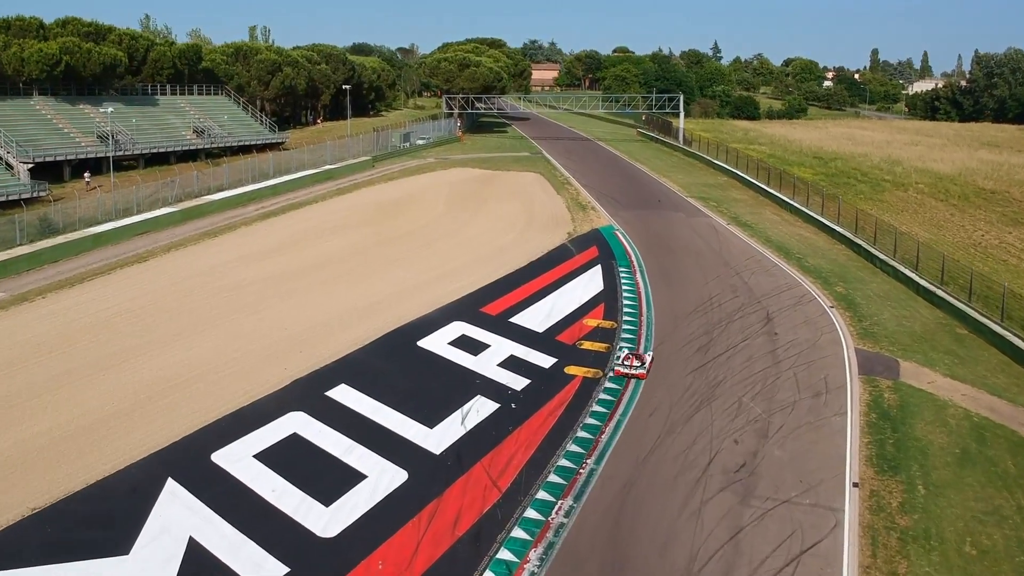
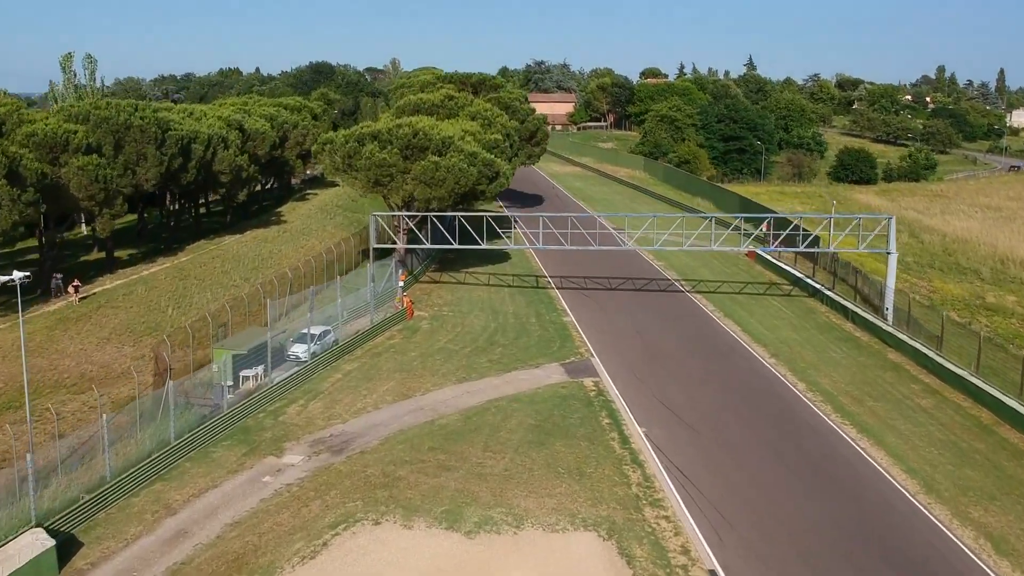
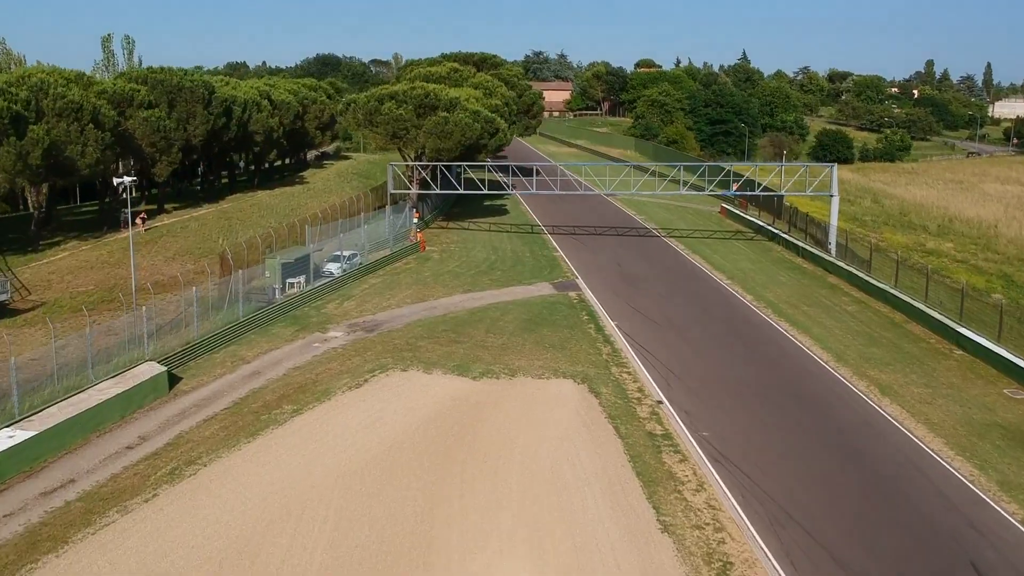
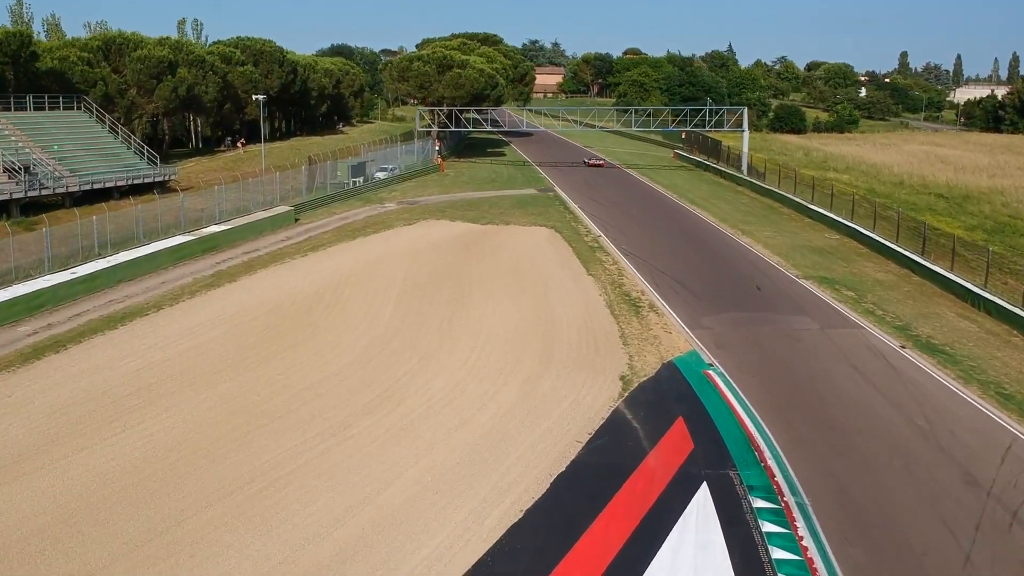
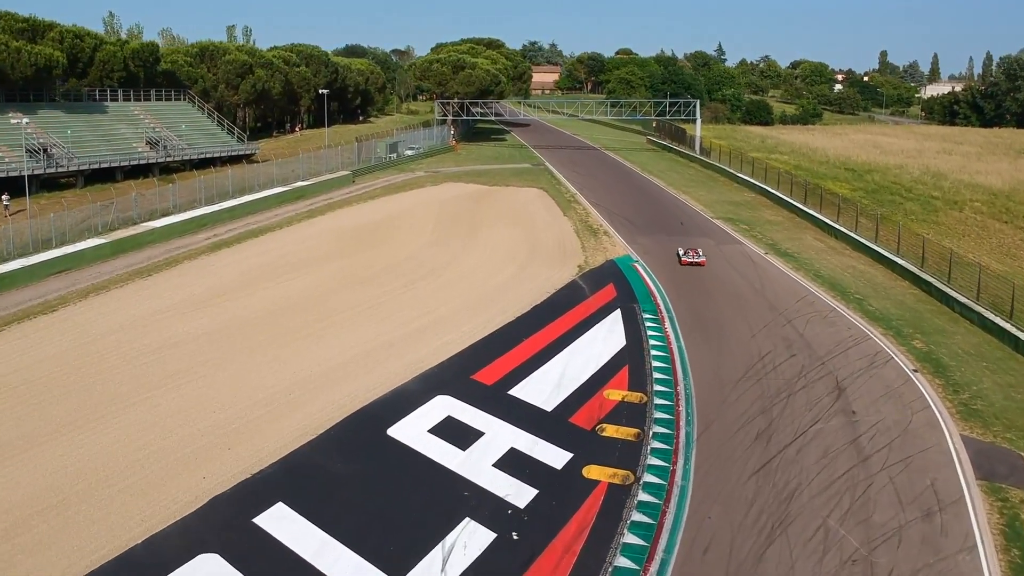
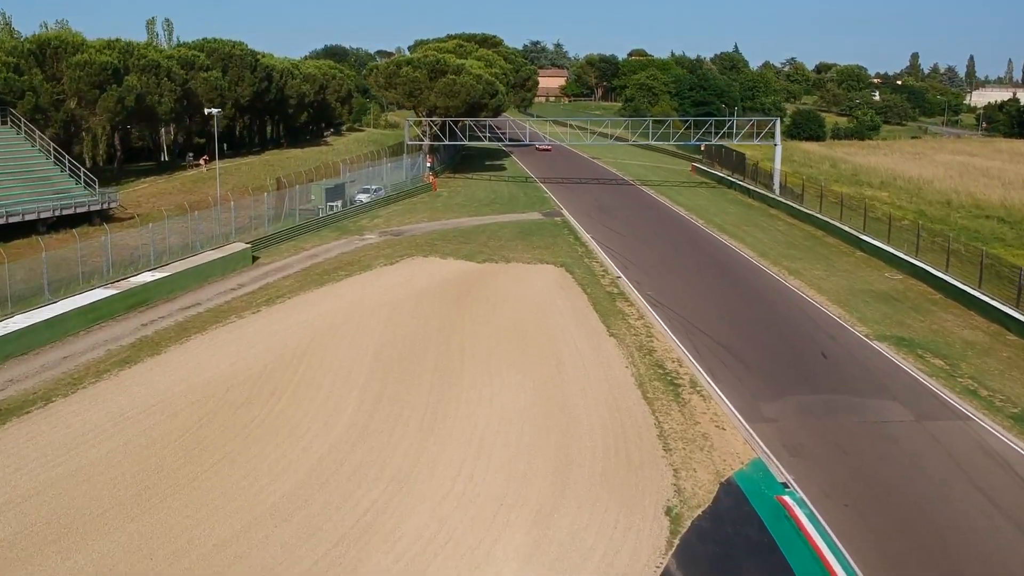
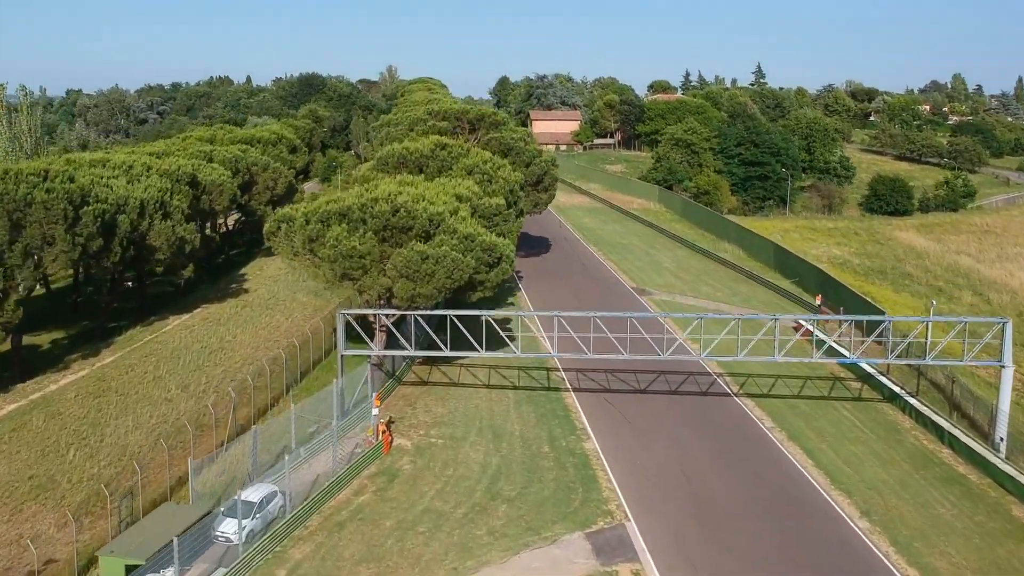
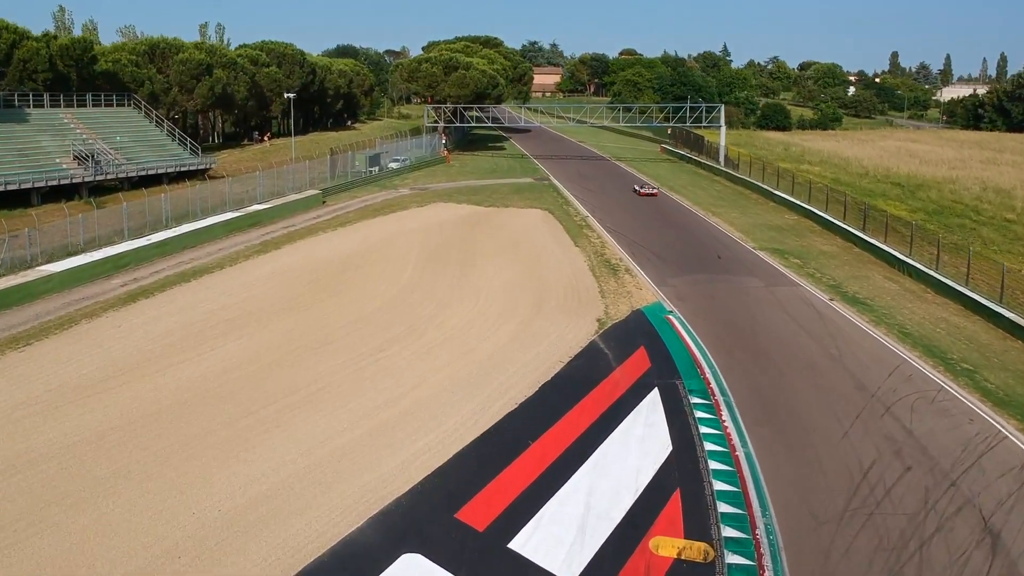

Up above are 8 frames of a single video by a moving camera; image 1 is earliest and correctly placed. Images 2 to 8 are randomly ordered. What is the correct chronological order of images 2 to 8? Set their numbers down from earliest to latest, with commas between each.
5, 8, 4, 6, 3, 2, 7
